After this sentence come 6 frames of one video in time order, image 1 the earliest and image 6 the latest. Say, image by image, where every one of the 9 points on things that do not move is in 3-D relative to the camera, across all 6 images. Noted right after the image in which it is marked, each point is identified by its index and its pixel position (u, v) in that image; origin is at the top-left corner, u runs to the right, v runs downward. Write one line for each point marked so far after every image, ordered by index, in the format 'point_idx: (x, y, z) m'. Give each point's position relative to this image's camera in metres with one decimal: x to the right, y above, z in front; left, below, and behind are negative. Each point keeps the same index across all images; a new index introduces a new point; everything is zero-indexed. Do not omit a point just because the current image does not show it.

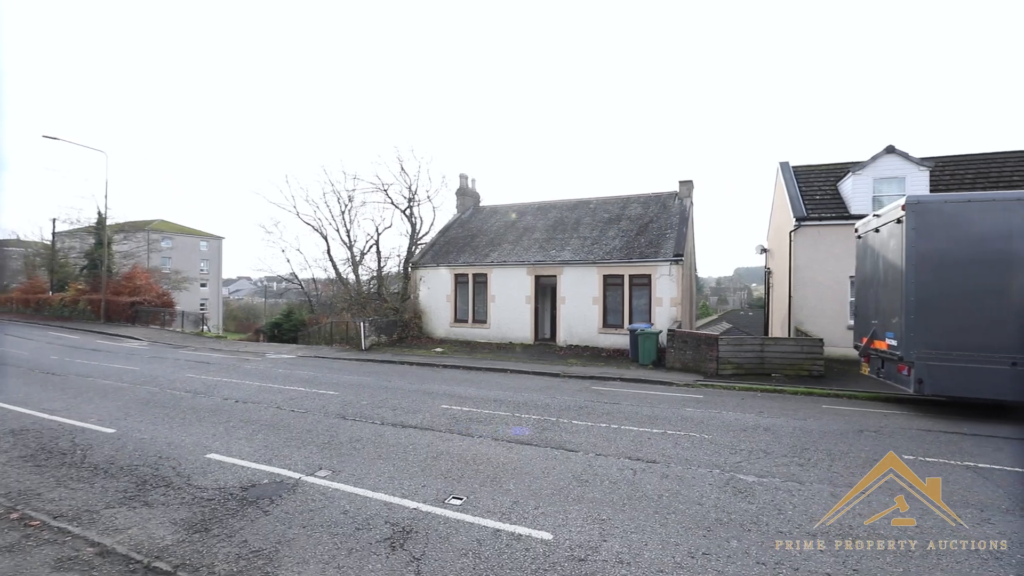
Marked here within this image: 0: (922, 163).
0: (+12.6, +3.9, +14.8) m
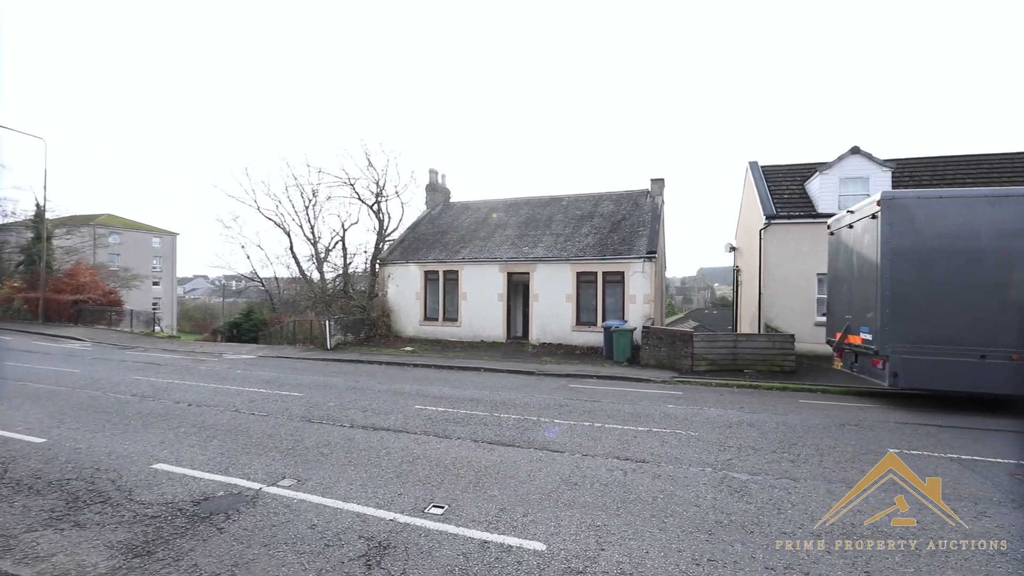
0: (+11.8, +3.9, +15.3) m
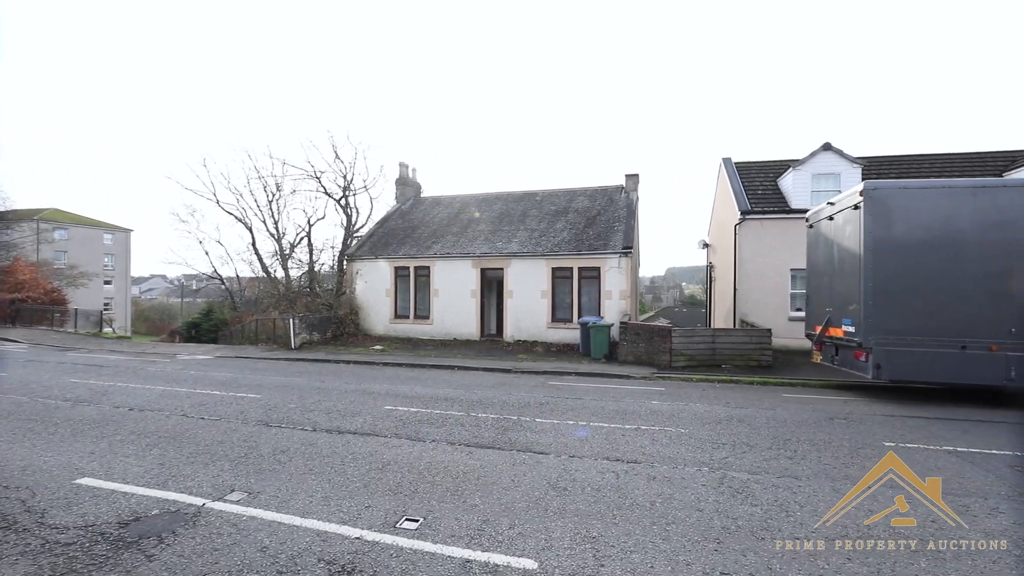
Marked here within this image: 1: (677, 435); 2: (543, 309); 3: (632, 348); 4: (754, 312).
0: (+11.0, +4.1, +15.5) m
1: (+2.0, -1.8, +5.9) m
2: (+1.2, -0.8, +18.1) m
3: (+3.4, -1.7, +13.7) m
4: (+8.0, -0.8, +15.9) m
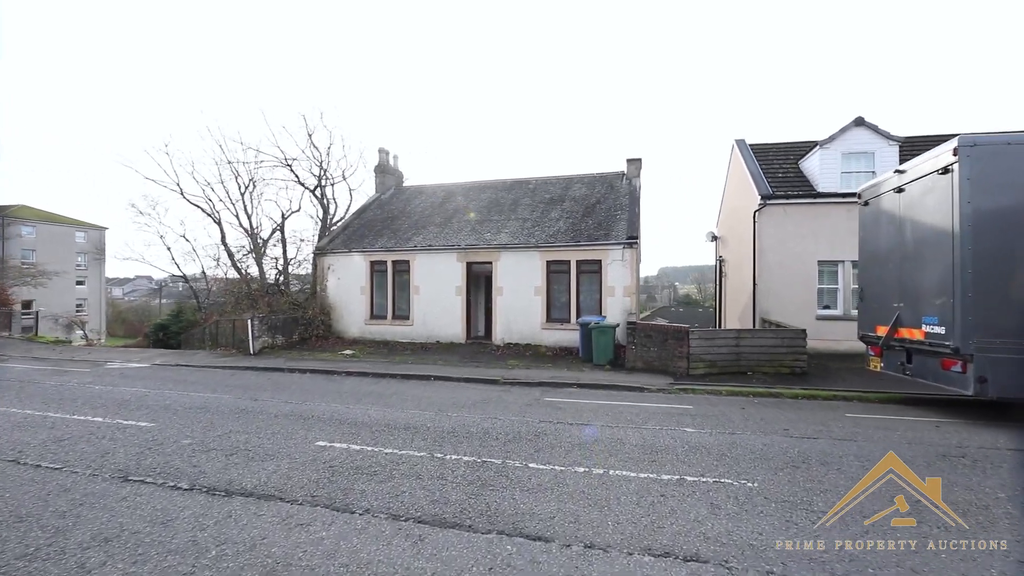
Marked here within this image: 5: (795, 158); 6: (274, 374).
0: (+10.7, +4.3, +13.6) m
1: (+1.8, -1.6, +3.8) m
2: (+0.8, -0.7, +16.0) m
3: (+3.1, -1.6, +11.7) m
4: (+7.6, -0.6, +13.9) m
5: (+9.2, +4.2, +15.7) m
6: (-5.4, -1.9, +10.9) m
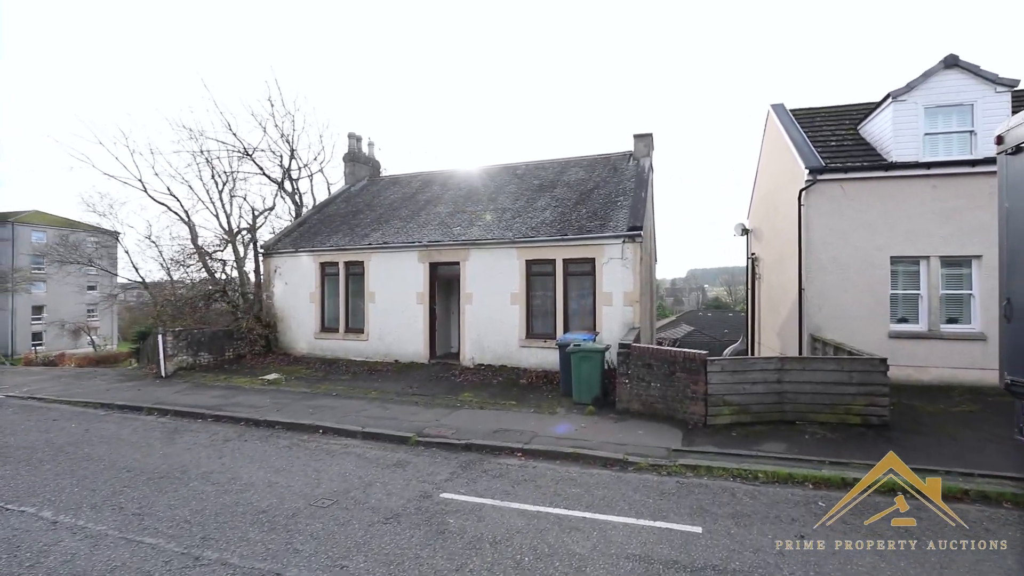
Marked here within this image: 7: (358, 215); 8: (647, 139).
0: (+9.8, +4.2, +9.7) m
1: (+0.4, -1.7, +0.4) m
2: (0.0, -0.8, +12.6) m
3: (+2.1, -1.7, +8.1) m
4: (+6.8, -0.8, +10.2) m
5: (+8.4, +4.1, +11.9) m
6: (-6.4, -2.1, +7.8) m
7: (-5.3, +2.5, +16.7) m
8: (+4.3, +4.7, +15.3) m
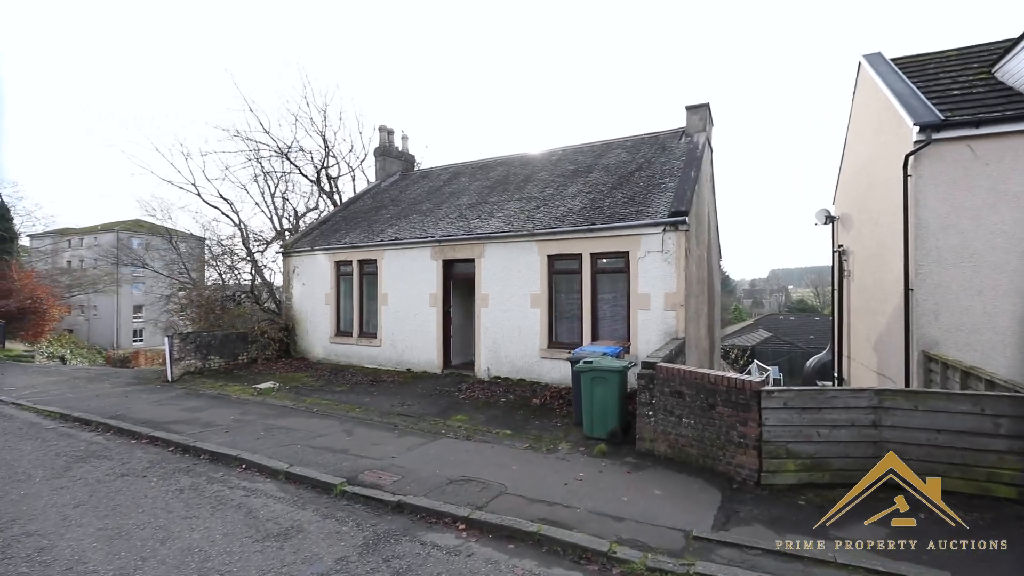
0: (+9.7, +4.2, +6.4) m
1: (-0.9, -1.7, -1.4) m
2: (+0.5, -0.8, +10.7) m
3: (+1.9, -1.7, +6.0) m
4: (+6.8, -0.8, +7.3) m
5: (+8.7, +4.1, +8.8) m
6: (-6.6, -2.1, +6.9) m
7: (-4.2, +2.5, +15.6) m
8: (+5.1, +4.7, +12.8) m
